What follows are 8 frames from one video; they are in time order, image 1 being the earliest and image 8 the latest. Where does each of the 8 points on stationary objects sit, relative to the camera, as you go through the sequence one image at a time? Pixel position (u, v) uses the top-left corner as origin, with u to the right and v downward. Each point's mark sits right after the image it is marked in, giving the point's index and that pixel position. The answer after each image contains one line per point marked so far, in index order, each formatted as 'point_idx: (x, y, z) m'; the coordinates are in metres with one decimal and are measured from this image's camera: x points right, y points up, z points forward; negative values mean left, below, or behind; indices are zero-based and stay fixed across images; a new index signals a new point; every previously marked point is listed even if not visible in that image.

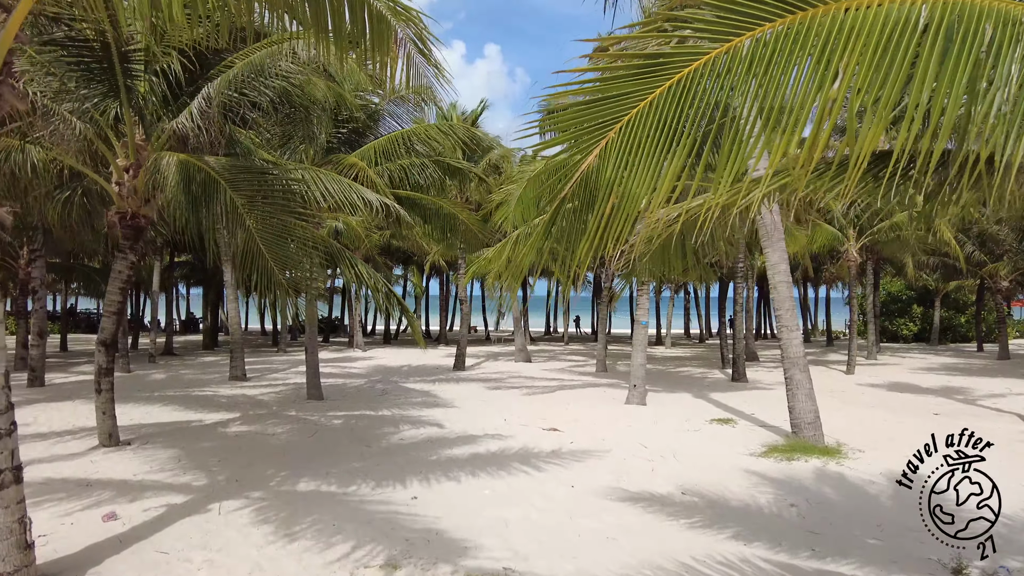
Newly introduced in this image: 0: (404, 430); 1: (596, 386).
0: (-1.2, -1.6, +7.5) m
1: (+1.5, -1.8, +11.8) m
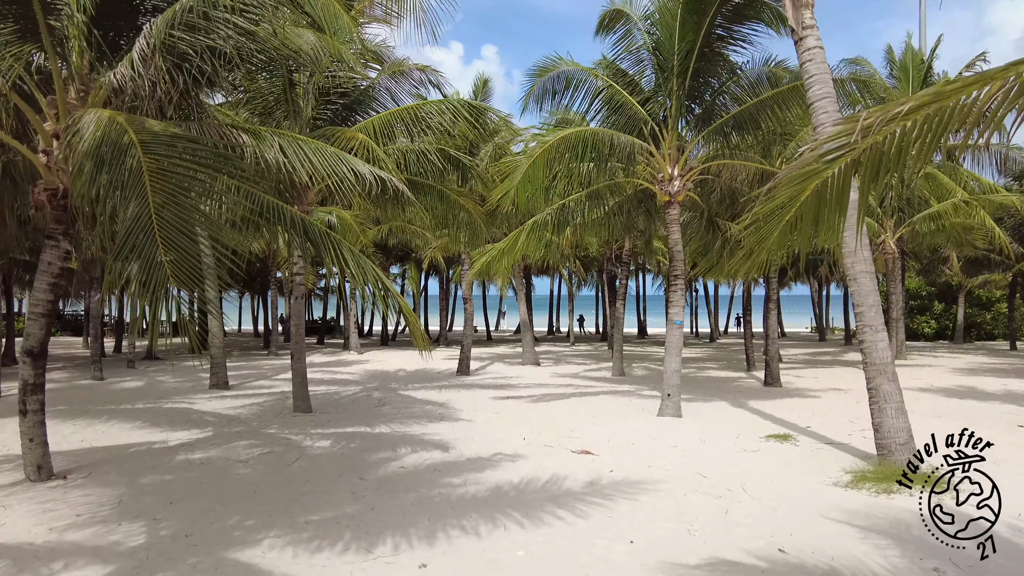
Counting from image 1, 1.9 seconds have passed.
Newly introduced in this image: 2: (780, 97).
0: (-1.0, -1.6, +6.3) m
1: (+1.7, -1.7, +10.6) m
2: (+3.2, +2.3, +8.3) m
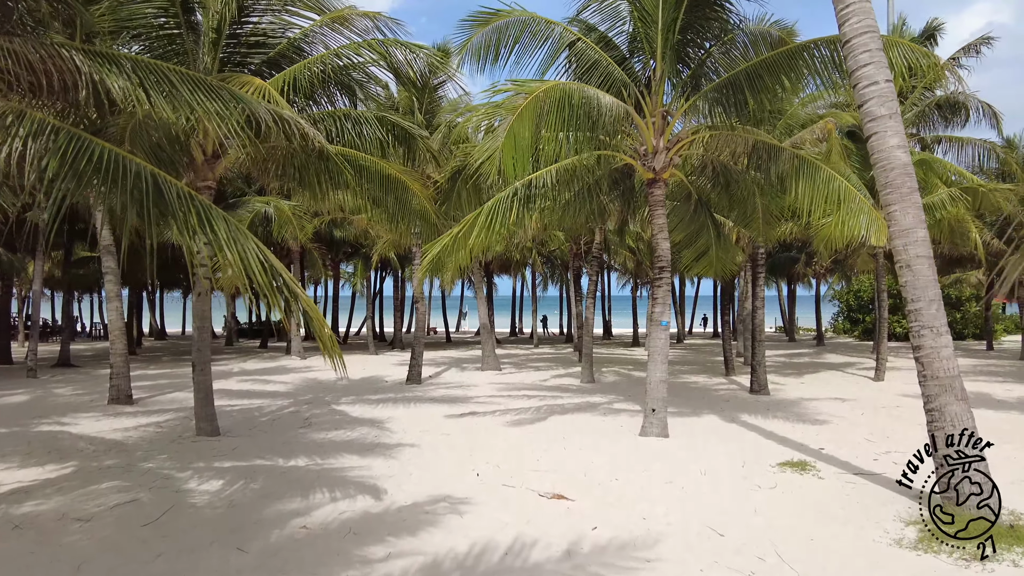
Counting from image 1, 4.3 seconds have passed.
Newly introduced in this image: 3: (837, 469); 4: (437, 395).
0: (-1.4, -1.5, +4.7) m
1: (+1.1, -1.6, +9.1) m
2: (+2.8, +2.4, +6.9) m
3: (+2.7, -1.5, +5.5) m
4: (-1.2, -1.8, +11.0) m
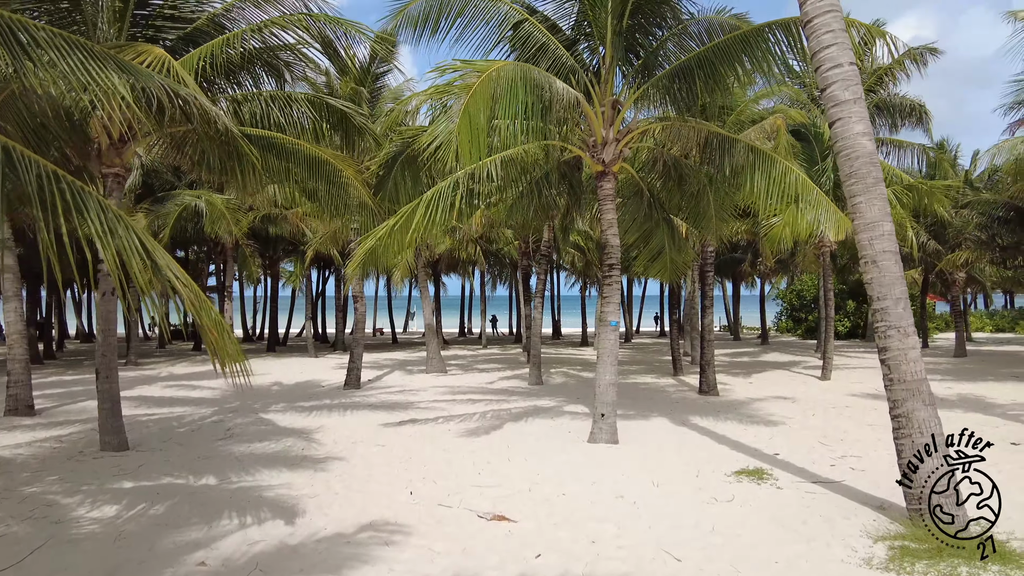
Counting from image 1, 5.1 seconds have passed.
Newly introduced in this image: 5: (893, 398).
0: (-1.8, -1.5, +4.1) m
1: (+0.3, -1.6, +8.7) m
2: (+2.2, +2.4, +6.6) m
3: (+2.2, -1.5, +5.2) m
4: (-2.1, -1.8, +10.4) m
5: (+2.3, -0.7, +4.0) m
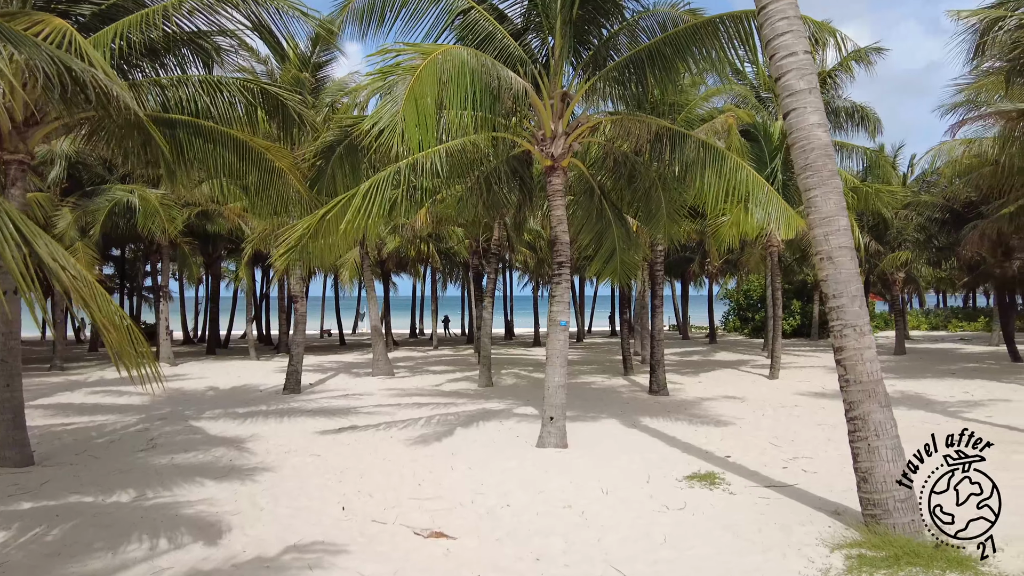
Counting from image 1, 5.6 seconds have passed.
0: (-2.1, -1.5, +3.7) m
1: (-0.3, -1.6, +8.4) m
2: (+1.6, +2.4, +6.5) m
3: (+1.8, -1.5, +5.1) m
4: (-2.9, -1.7, +9.9) m
5: (+2.0, -0.7, +3.9) m
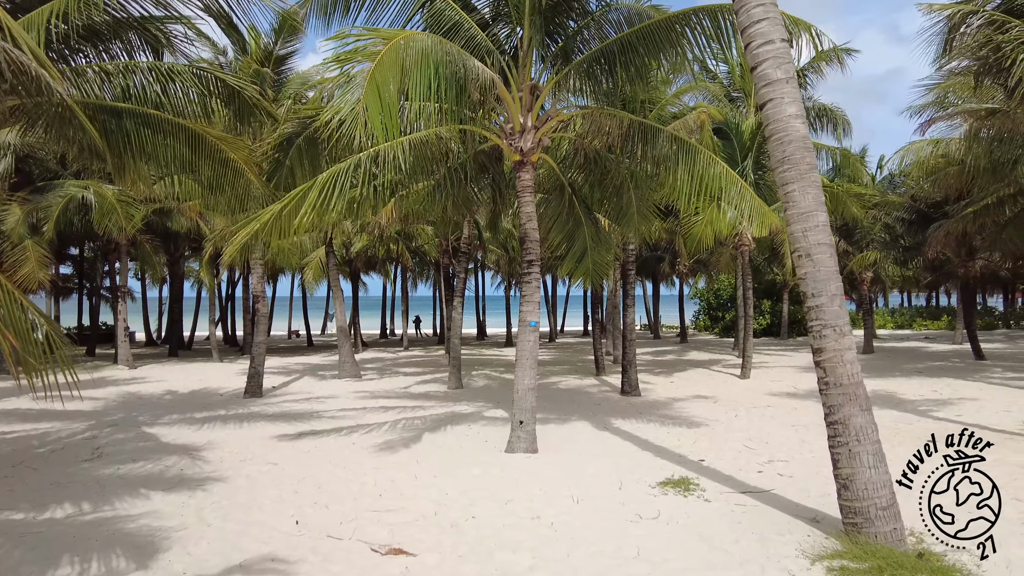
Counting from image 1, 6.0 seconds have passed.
0: (-2.3, -1.5, +3.3) m
1: (-0.7, -1.6, +8.1) m
2: (+1.3, +2.4, +6.3) m
3: (+1.5, -1.5, +4.9) m
4: (-3.3, -1.7, +9.5) m
5: (+1.8, -0.6, +3.7) m
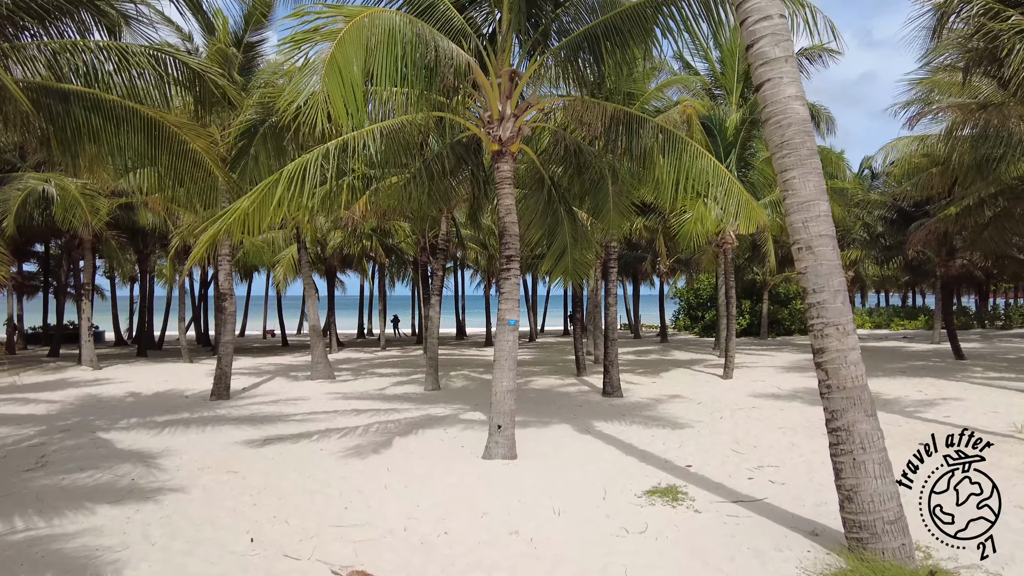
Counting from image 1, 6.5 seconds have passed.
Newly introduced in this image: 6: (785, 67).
0: (-2.4, -1.5, +2.9) m
1: (-1.0, -1.6, +7.8) m
2: (+1.2, +2.5, +6.0) m
3: (+1.4, -1.4, +4.6) m
4: (-3.6, -1.7, +9.1) m
5: (+1.6, -0.6, +3.4) m
6: (+1.5, +1.2, +3.6) m
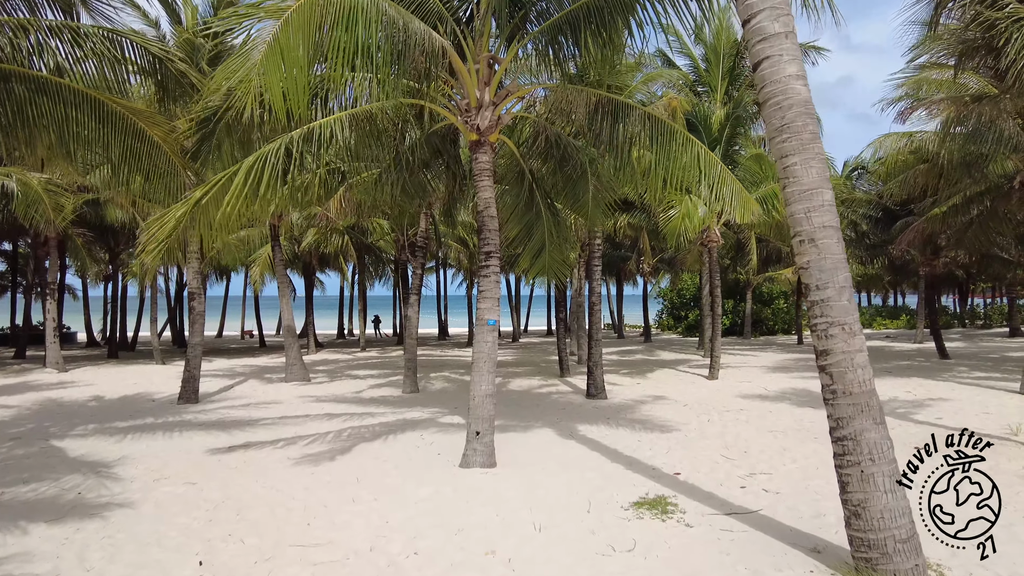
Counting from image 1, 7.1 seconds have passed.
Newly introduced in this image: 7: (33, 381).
0: (-2.5, -1.4, +2.5) m
1: (-1.2, -1.6, +7.4) m
2: (+1.0, +2.5, +5.7) m
3: (+1.2, -1.4, +4.3) m
4: (-3.9, -1.7, +8.7) m
5: (+1.5, -0.6, +3.1) m
6: (+1.4, +1.2, +3.3) m
7: (-9.4, -1.8, +13.1) m
